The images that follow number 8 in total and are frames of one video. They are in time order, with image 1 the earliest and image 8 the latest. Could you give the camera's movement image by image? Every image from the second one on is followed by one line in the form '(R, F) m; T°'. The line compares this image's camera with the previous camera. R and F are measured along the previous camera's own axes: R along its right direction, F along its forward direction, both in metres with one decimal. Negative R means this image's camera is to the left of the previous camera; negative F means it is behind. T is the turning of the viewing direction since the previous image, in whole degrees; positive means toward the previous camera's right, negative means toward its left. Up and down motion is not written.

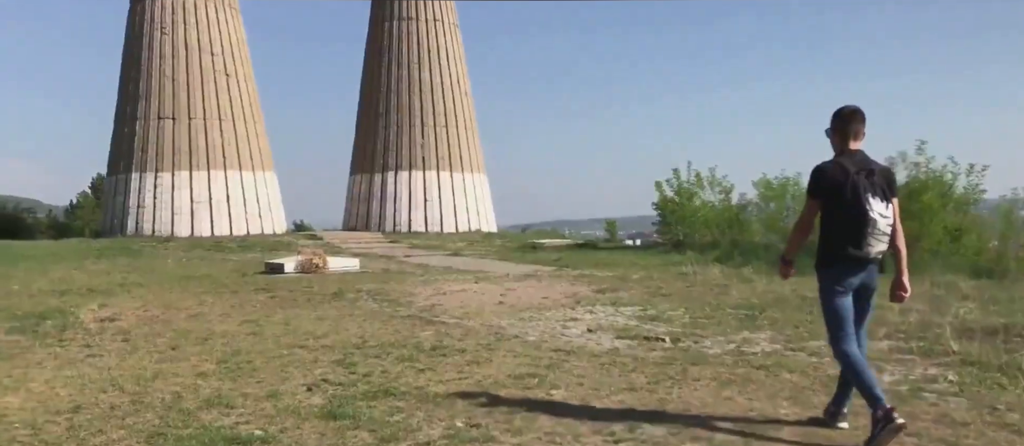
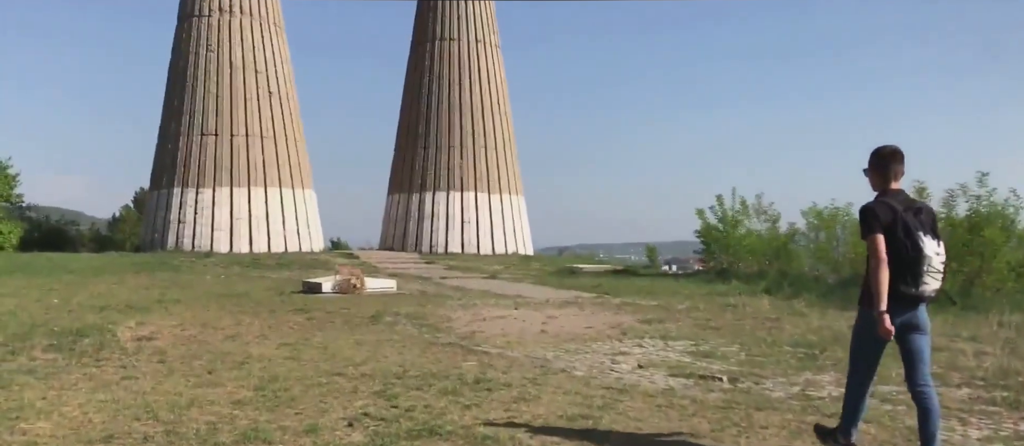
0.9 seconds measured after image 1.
(-0.1, +0.2) m; -2°
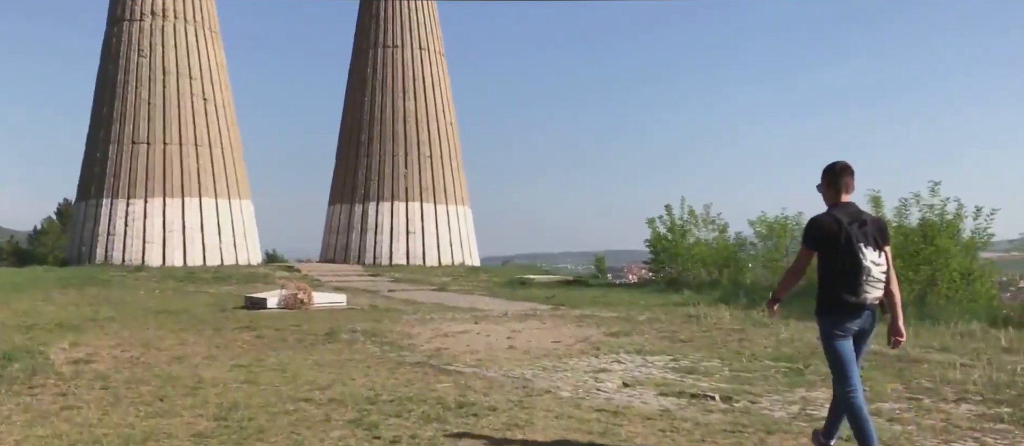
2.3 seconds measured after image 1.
(-0.3, +0.4) m; +4°
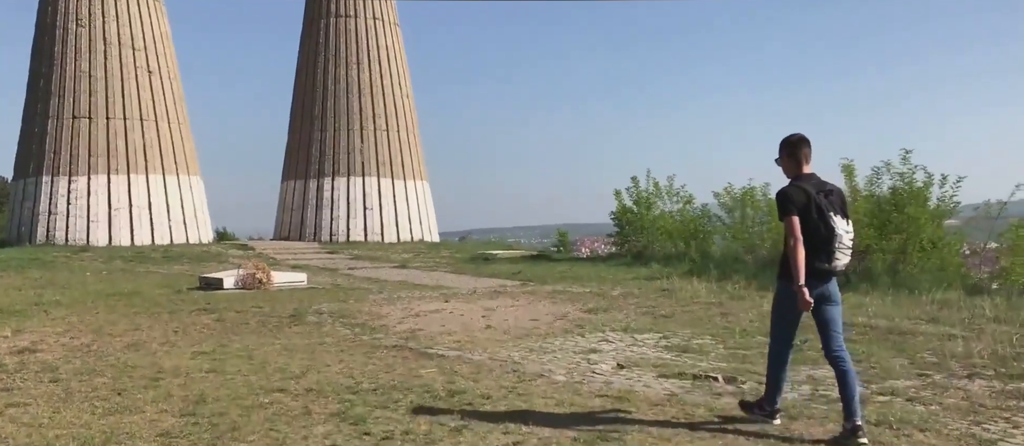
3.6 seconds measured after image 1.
(-0.2, +0.4) m; +3°
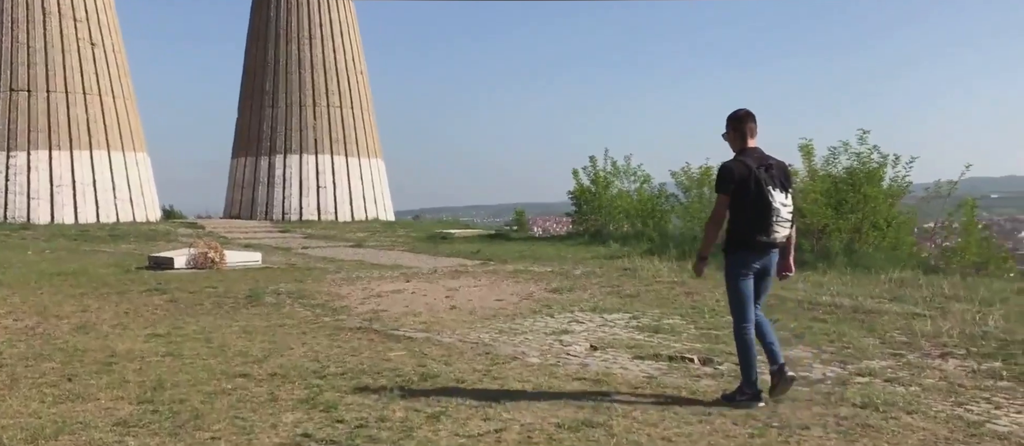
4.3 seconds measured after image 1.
(-0.1, +0.2) m; +3°
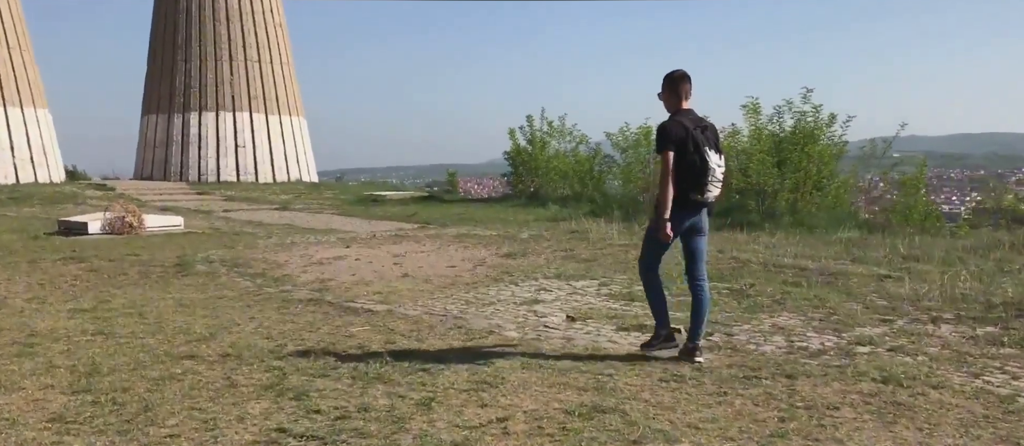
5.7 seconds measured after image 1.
(-0.3, +0.4) m; +5°
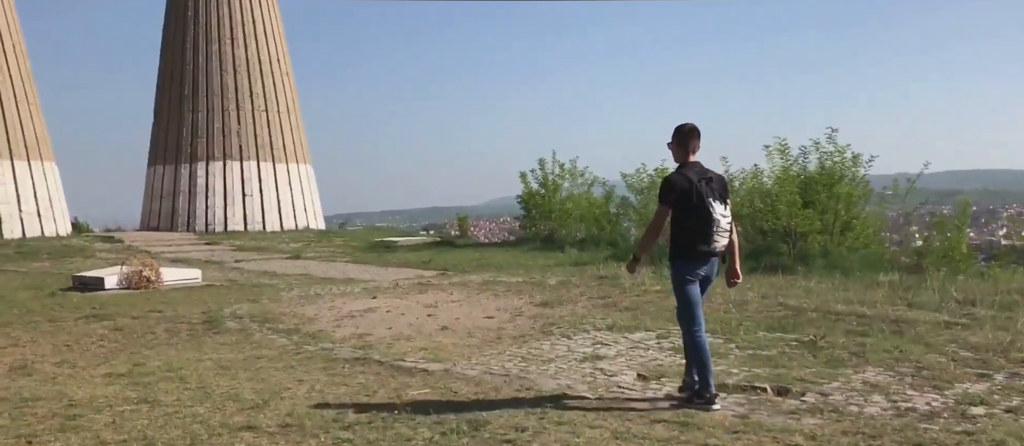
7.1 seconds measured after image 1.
(-0.4, +0.3) m; 0°
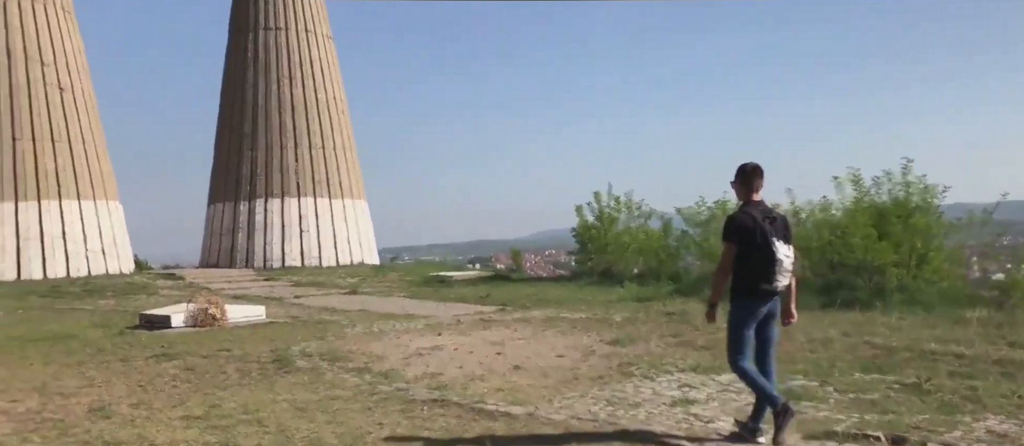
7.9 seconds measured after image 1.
(-0.2, +0.2) m; -3°
